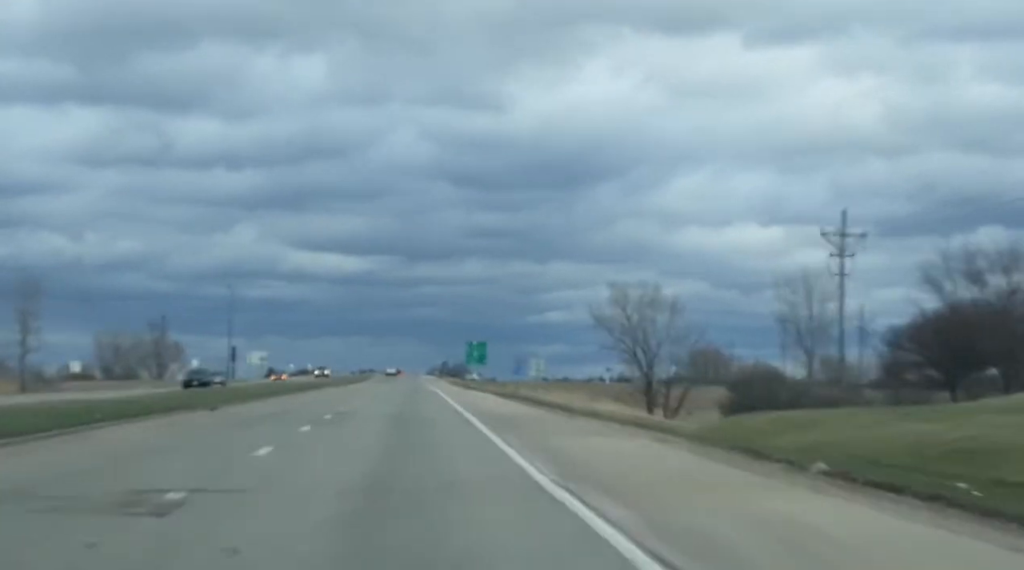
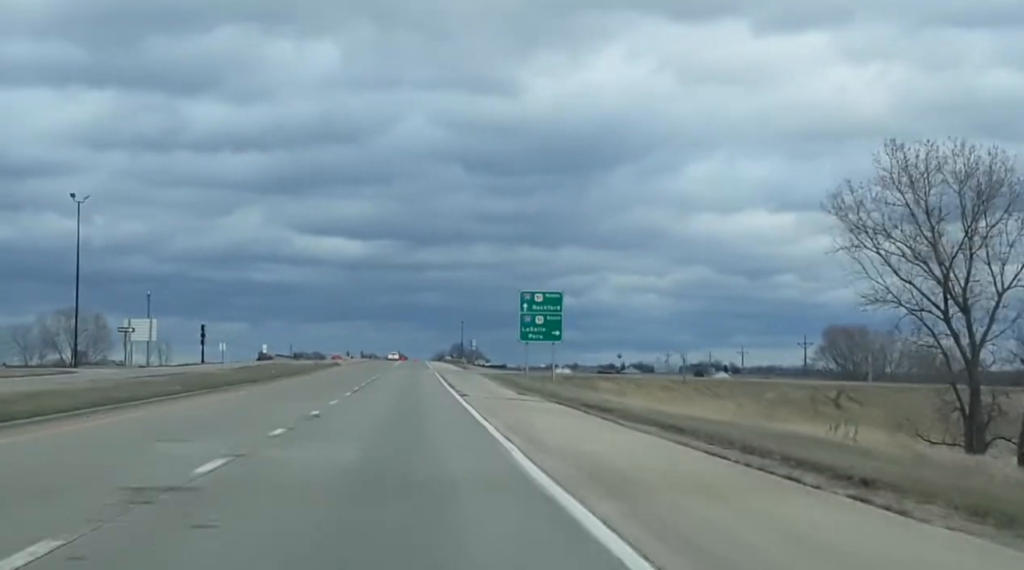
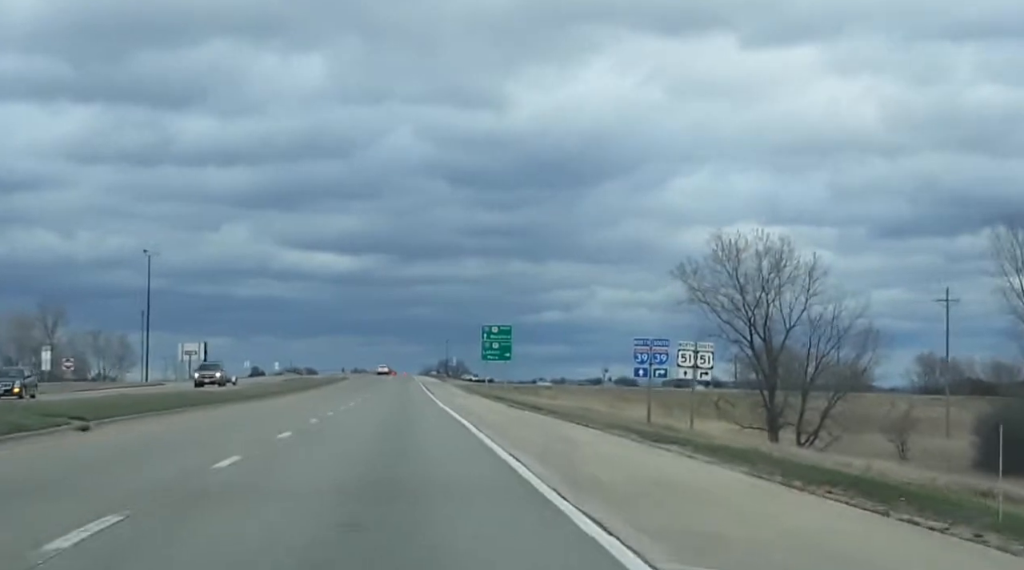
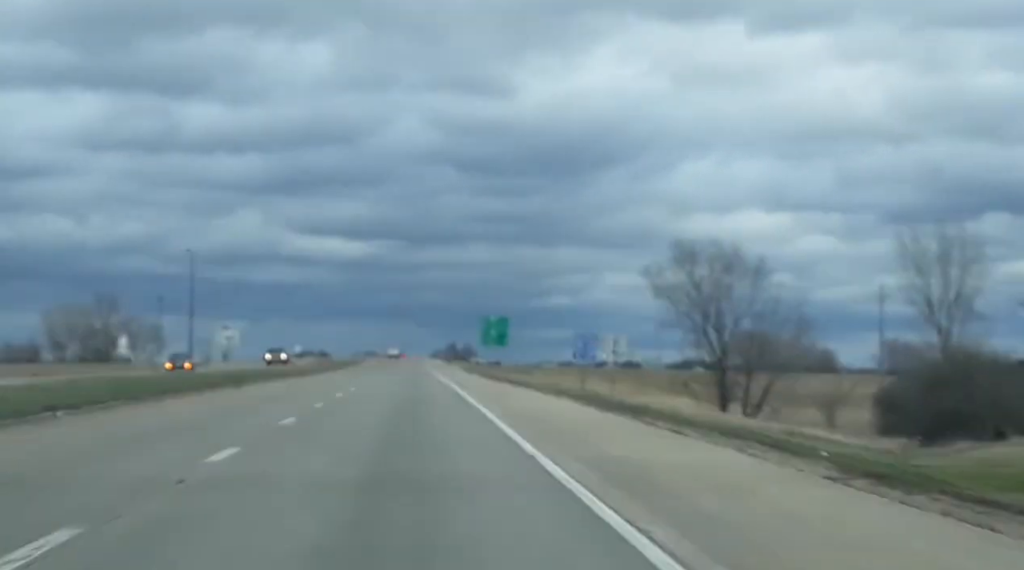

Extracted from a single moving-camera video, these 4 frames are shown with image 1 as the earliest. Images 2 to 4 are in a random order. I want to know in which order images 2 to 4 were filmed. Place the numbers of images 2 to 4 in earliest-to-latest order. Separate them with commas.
4, 3, 2
